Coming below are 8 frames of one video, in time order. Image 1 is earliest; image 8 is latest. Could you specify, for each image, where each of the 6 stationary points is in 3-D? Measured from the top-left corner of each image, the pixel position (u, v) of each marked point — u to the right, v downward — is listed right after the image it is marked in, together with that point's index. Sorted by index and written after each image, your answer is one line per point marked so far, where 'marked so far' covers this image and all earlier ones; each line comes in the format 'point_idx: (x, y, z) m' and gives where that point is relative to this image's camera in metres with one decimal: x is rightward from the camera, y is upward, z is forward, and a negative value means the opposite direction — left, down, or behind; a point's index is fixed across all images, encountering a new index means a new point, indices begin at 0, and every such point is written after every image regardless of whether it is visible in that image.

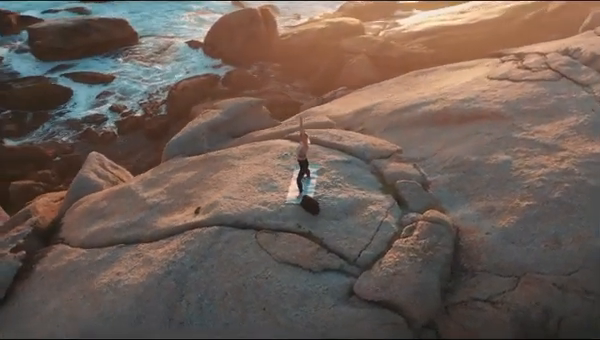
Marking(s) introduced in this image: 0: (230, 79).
0: (-2.0, +2.6, +18.7) m
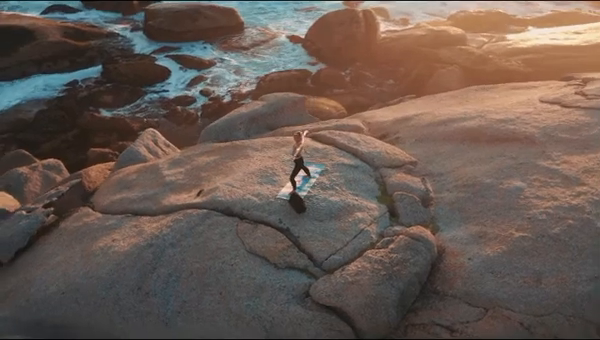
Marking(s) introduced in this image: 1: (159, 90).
0: (+0.6, +2.7, +18.9) m
1: (-4.0, +2.3, +18.4) m
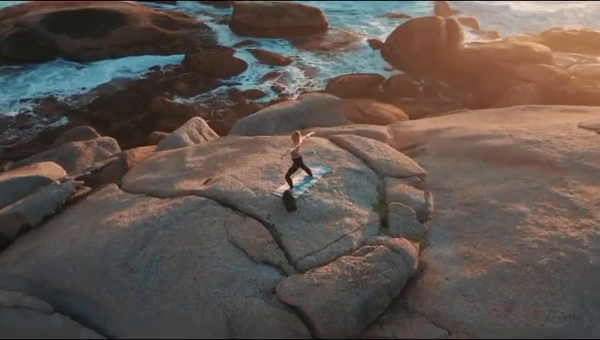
0: (+2.6, +2.5, +18.7) m
1: (-2.0, +2.6, +18.9) m
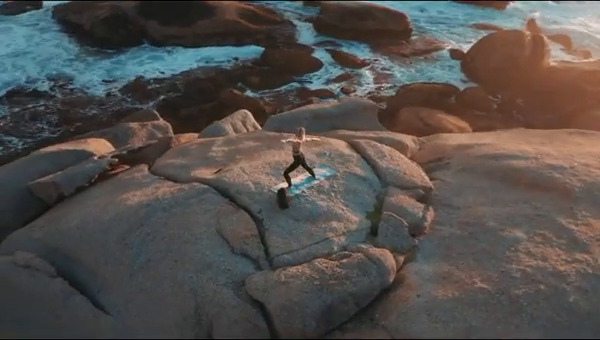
0: (+4.6, +2.1, +18.1) m
1: (+0.1, +2.7, +19.1) m
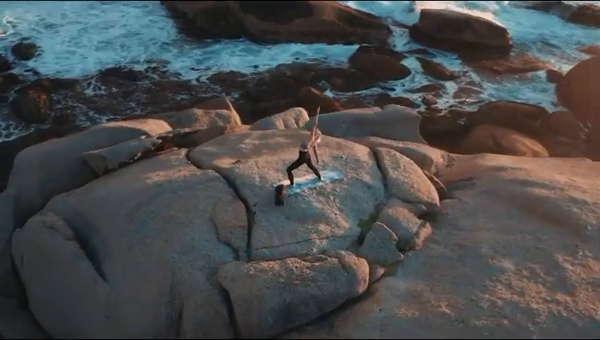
0: (+6.6, +1.4, +17.1) m
1: (+2.6, +2.5, +18.9) m
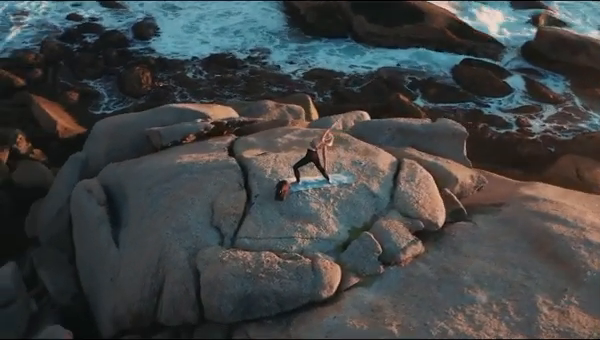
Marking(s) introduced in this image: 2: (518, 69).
0: (+8.5, +0.3, +15.6) m
1: (+5.1, +1.9, +18.2) m
2: (+6.7, +3.1, +19.8) m
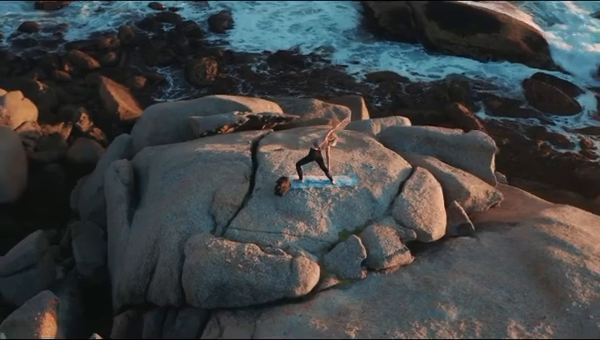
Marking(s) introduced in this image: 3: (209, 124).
0: (+9.5, -0.6, +14.4) m
1: (+6.7, +1.4, +17.4) m
2: (+8.6, +2.4, +18.8) m
3: (-1.7, +0.9, +12.0) m
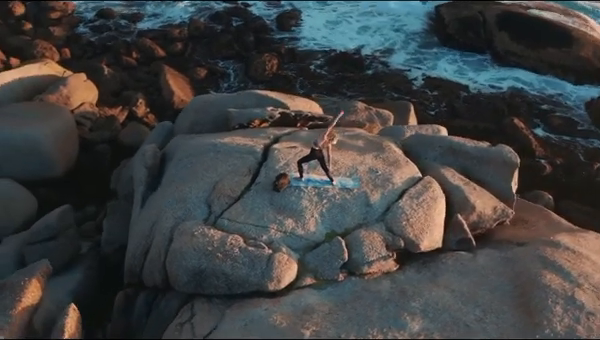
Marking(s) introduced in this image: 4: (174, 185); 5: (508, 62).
0: (+10.1, -1.4, +13.1) m
1: (+7.9, +0.7, +16.5) m
2: (+10.1, +1.6, +17.6) m
3: (-1.1, +1.0, +12.2) m
4: (-1.7, -0.2, +8.7) m
5: (+5.5, +3.0, +17.5) m
